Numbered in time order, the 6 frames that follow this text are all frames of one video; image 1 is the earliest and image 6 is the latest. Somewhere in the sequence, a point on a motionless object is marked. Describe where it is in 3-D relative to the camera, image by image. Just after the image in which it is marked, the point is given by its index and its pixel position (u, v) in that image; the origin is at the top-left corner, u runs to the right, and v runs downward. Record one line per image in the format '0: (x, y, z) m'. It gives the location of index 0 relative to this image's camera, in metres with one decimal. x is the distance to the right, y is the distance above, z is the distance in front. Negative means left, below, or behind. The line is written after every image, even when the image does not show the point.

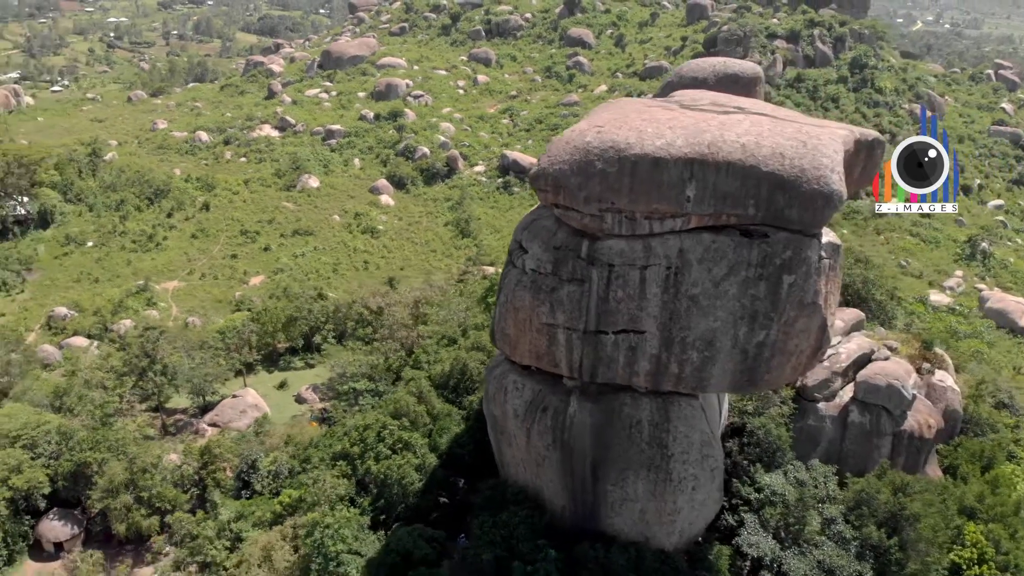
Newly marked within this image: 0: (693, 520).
0: (+2.4, -3.0, +10.8) m
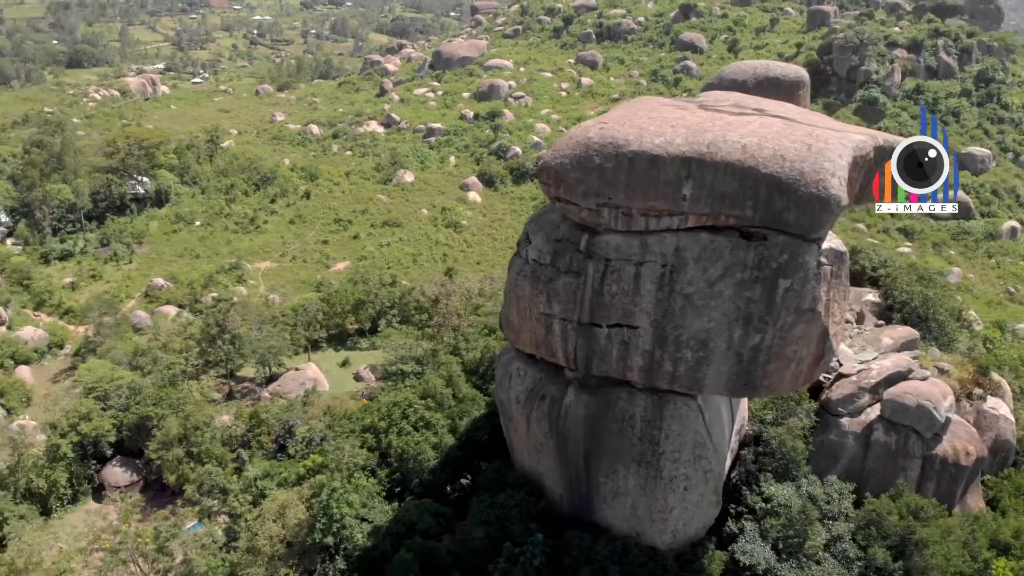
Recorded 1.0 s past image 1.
0: (+2.3, -3.0, +10.8) m
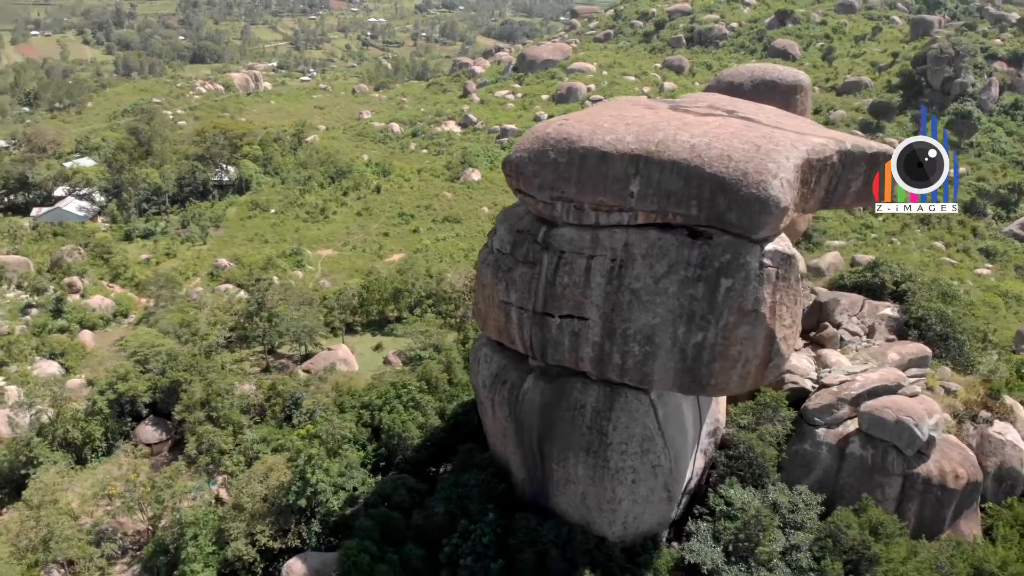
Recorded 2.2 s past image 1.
0: (+1.6, -3.0, +11.0) m
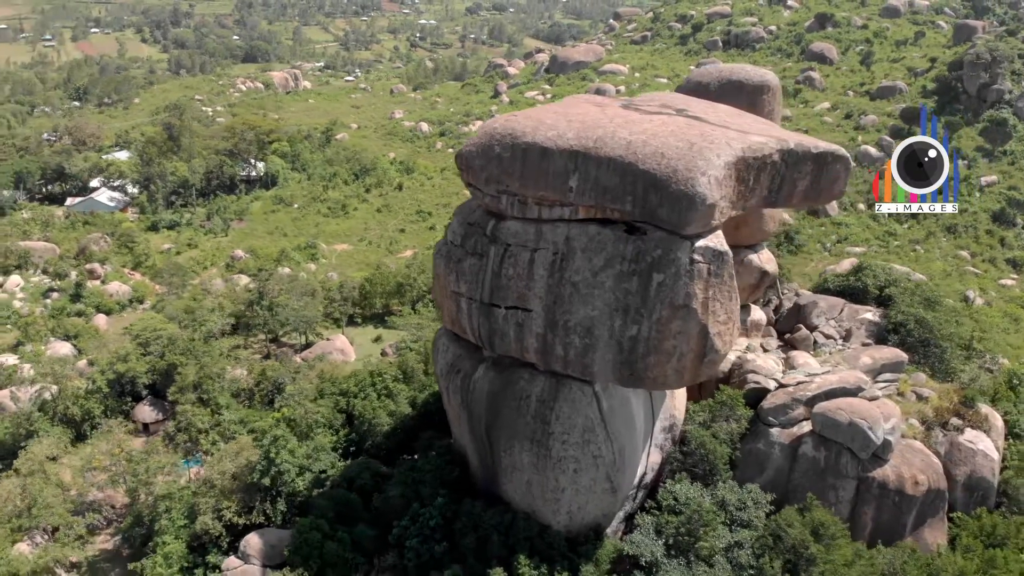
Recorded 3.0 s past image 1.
0: (+0.9, -2.9, +11.2) m
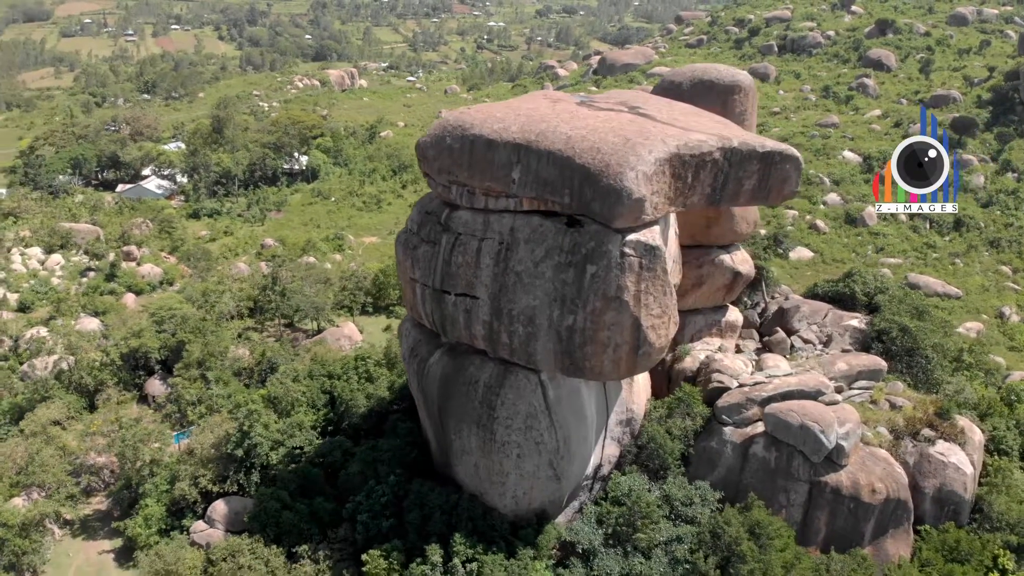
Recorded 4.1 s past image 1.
0: (+0.2, -2.8, +11.4) m
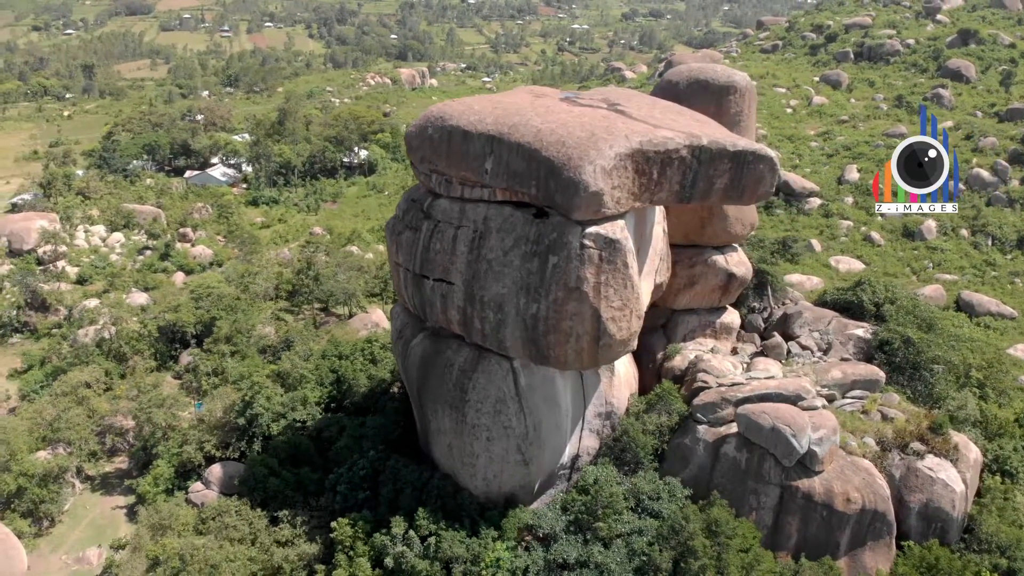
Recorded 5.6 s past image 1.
0: (-0.3, -2.6, +11.8) m
